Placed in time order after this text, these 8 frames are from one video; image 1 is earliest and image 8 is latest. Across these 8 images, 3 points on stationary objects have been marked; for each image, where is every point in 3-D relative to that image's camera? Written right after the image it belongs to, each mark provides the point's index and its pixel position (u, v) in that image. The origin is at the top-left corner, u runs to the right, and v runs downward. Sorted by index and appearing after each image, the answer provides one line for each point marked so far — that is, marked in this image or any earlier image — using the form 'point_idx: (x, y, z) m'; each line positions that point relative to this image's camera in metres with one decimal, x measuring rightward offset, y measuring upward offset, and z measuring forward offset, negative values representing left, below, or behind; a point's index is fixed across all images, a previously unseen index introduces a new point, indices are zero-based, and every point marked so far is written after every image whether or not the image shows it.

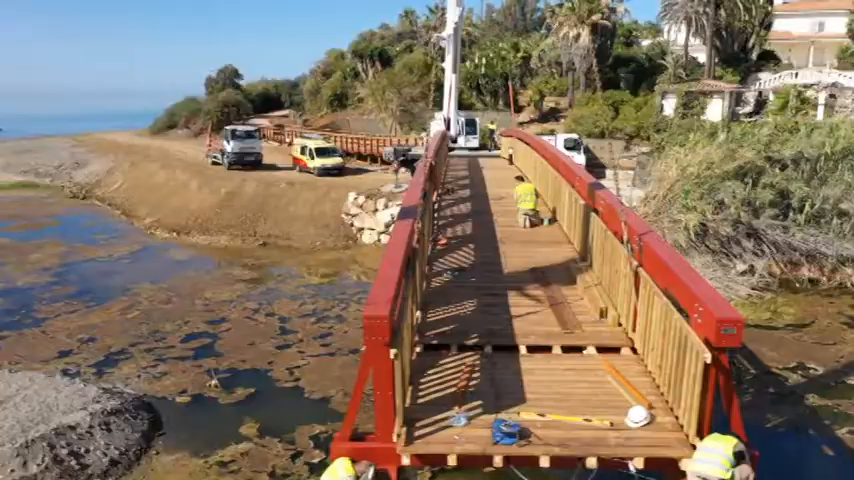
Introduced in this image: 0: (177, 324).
0: (-5.6, -1.9, +17.1) m
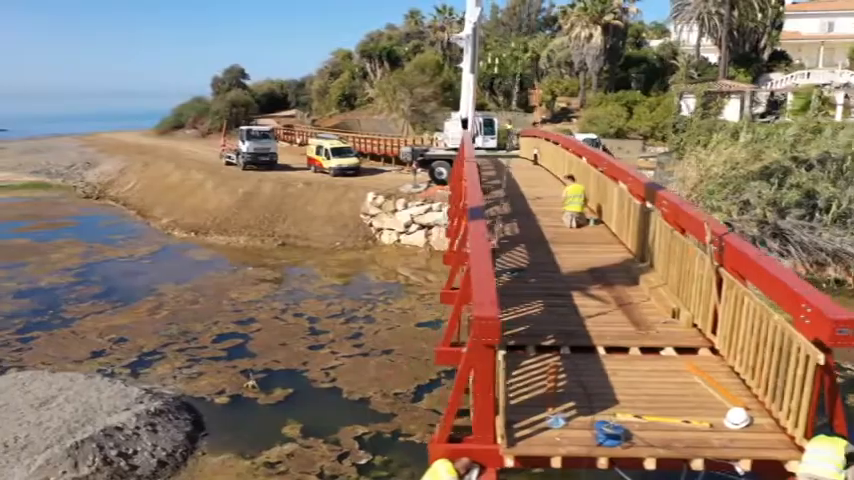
0: (-5.0, -1.9, +17.0) m
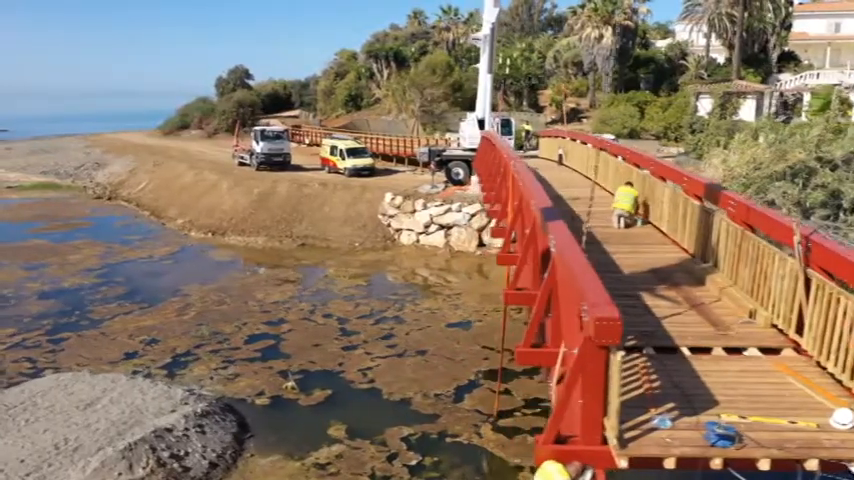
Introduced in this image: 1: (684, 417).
0: (-4.3, -1.9, +17.0) m
1: (+1.9, -1.3, +5.5) m
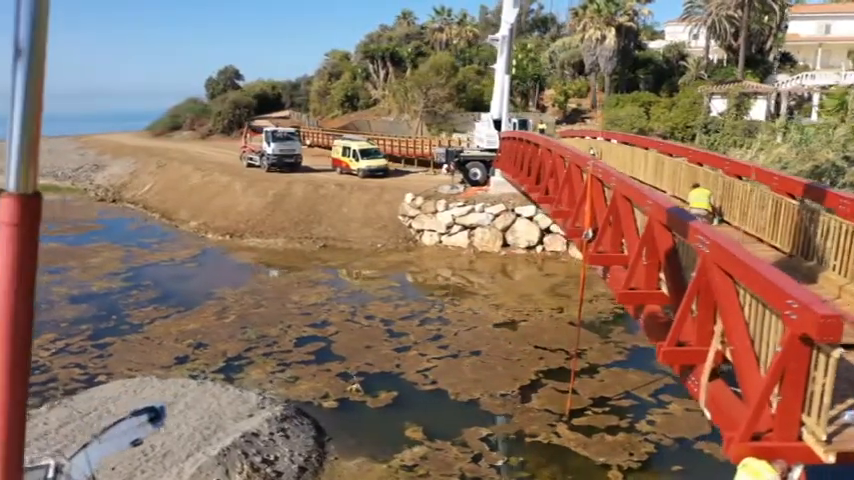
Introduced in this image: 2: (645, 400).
0: (-3.2, -2.0, +16.9) m
1: (+3.3, -1.3, +5.6) m
2: (+3.8, -2.8, +13.1) m
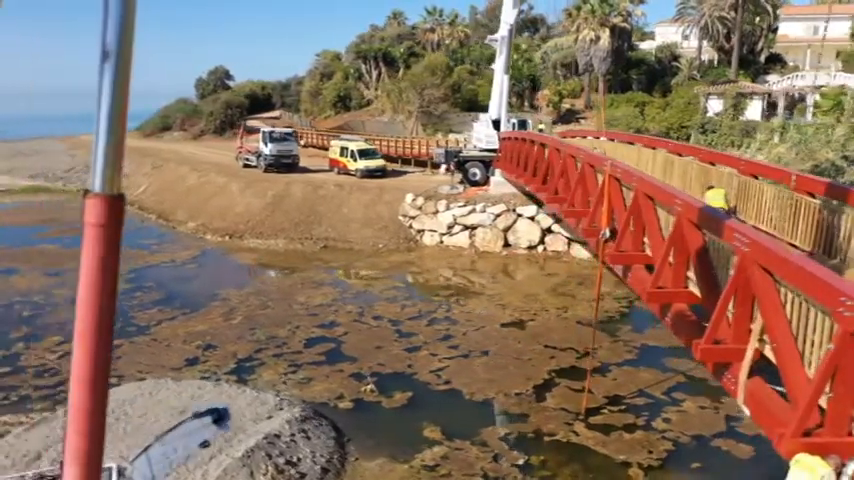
0: (-3.1, -2.0, +16.8) m
1: (+3.7, -1.3, +5.7) m
2: (+4.1, -2.8, +13.1) m
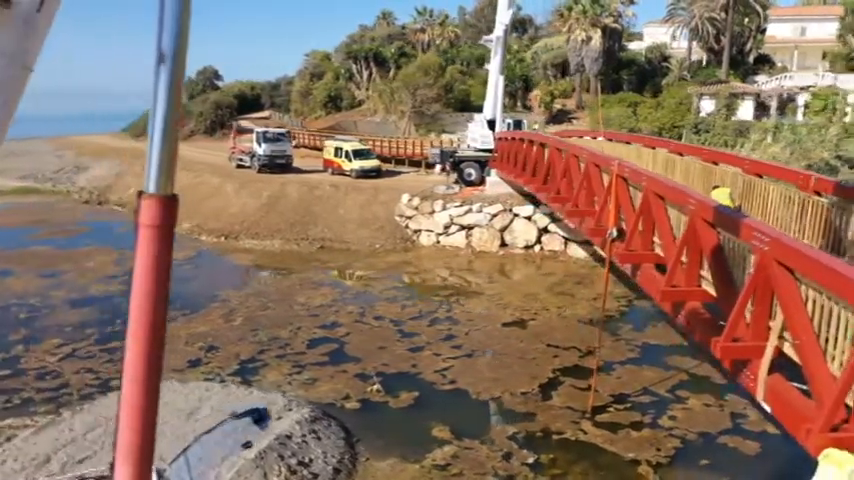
0: (-3.0, -2.0, +16.8) m
1: (+4.0, -1.3, +5.8) m
2: (+4.2, -2.7, +13.3) m
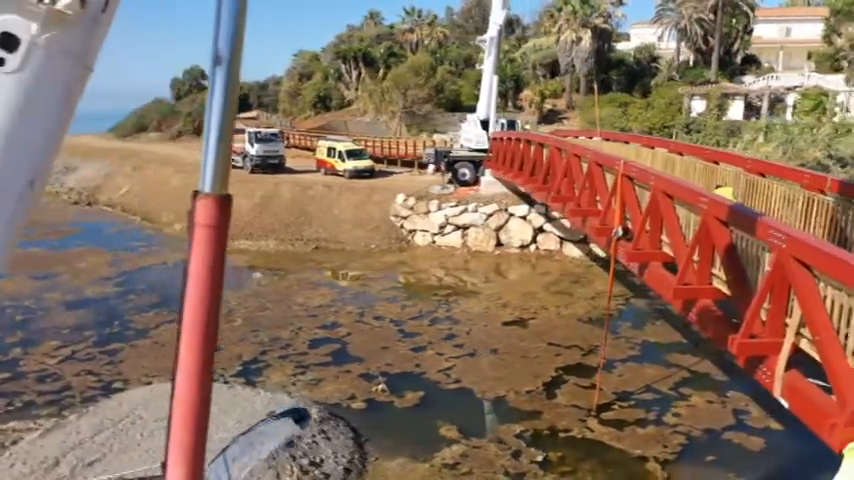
0: (-3.0, -2.0, +16.8) m
1: (+4.2, -1.2, +5.9) m
2: (+4.3, -2.7, +13.4) m
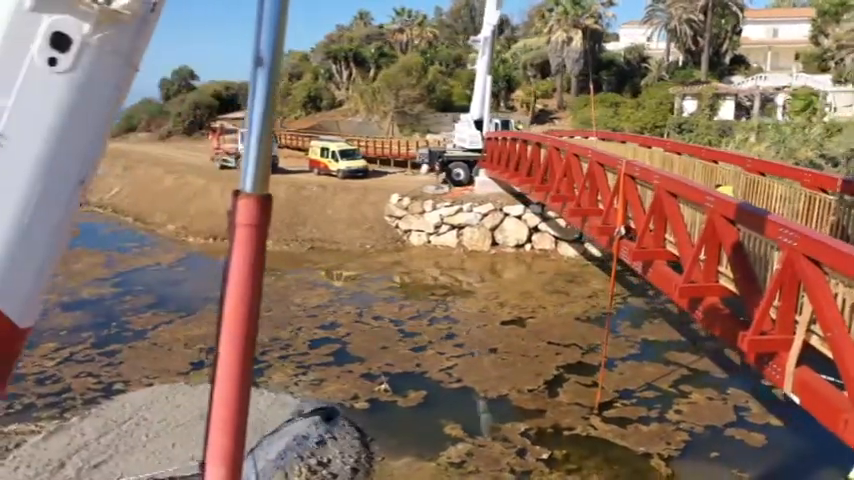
0: (-3.0, -2.0, +16.7) m
1: (+4.4, -1.2, +6.0) m
2: (+4.3, -2.7, +13.5) m
